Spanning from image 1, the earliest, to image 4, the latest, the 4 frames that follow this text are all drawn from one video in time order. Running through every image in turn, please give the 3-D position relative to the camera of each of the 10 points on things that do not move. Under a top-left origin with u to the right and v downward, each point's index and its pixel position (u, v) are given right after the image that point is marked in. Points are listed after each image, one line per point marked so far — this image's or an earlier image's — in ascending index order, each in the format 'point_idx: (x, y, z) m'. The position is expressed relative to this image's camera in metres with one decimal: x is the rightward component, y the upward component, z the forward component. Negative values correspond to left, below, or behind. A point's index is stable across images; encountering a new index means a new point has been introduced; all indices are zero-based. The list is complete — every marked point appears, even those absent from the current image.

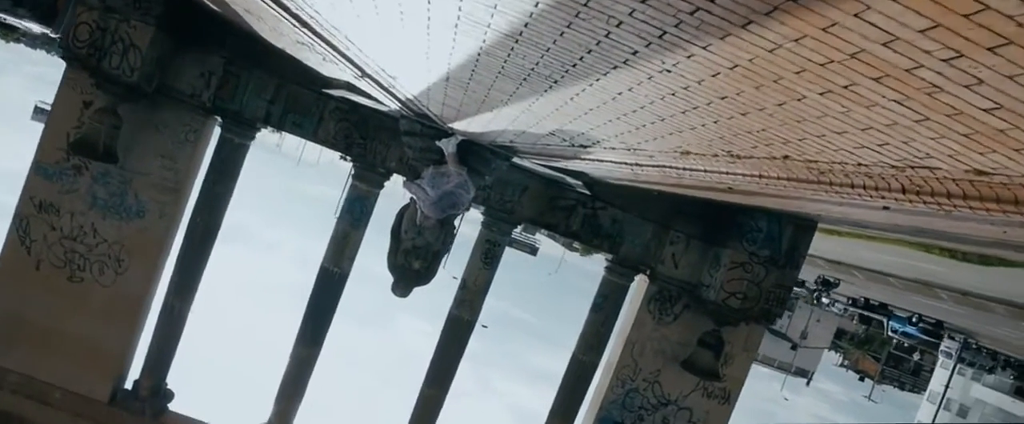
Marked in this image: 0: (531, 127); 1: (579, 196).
0: (+0.1, +0.8, +7.0) m
1: (+1.1, +0.3, +13.0) m
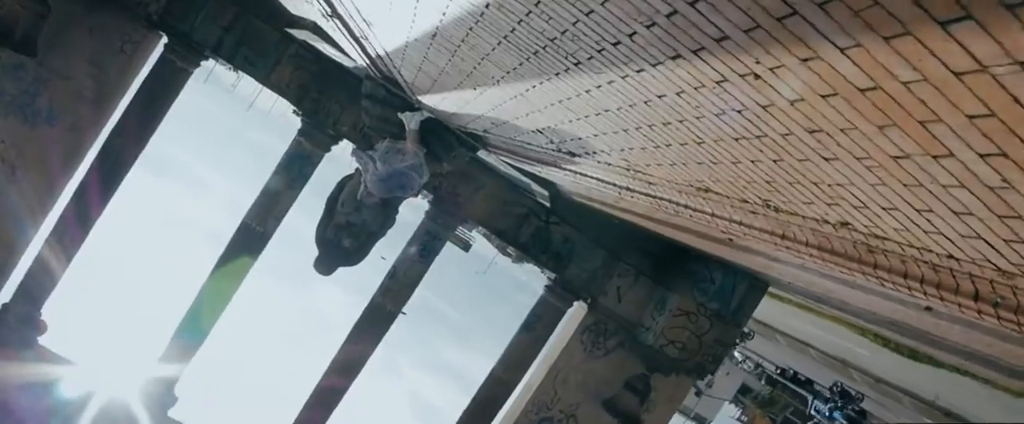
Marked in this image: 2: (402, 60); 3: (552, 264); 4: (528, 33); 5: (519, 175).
0: (0.0, +0.7, +5.8) m
1: (+0.3, +0.1, +11.9) m
2: (-1.0, +1.3, +6.5) m
3: (+0.6, -0.9, +12.1) m
4: (+0.1, +0.9, +3.8) m
5: (+0.2, +0.6, +13.2) m
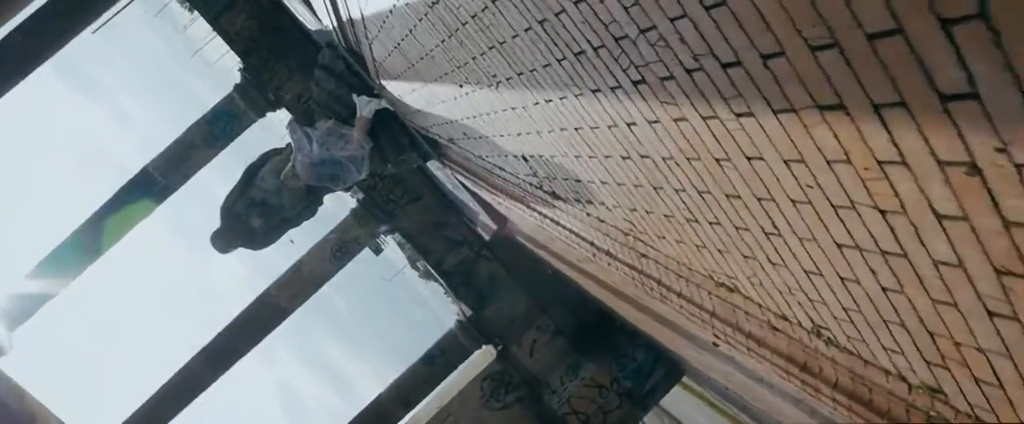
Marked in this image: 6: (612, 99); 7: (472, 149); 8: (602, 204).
0: (-0.1, +0.5, +4.7) m
1: (-0.6, -0.3, +10.7) m
2: (-1.0, +1.3, +5.3) m
3: (-0.6, -1.3, +10.9) m
4: (+0.2, +0.7, +2.7) m
5: (-0.7, +0.2, +12.1) m
6: (+0.4, +0.4, +2.8) m
7: (-0.3, +0.5, +5.7) m
8: (+0.5, +0.1, +4.1) m
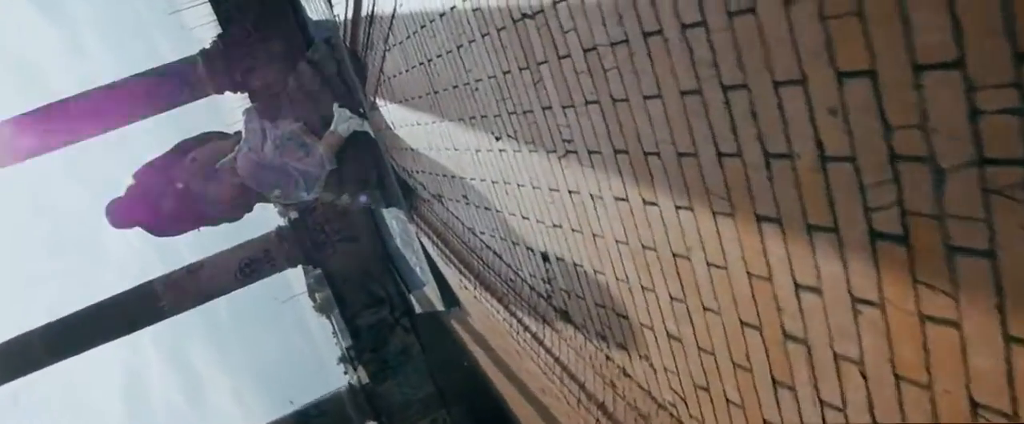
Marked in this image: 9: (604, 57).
0: (0.0, 0.0, +3.6) m
1: (-1.4, -1.0, +9.4) m
2: (-0.6, +1.0, +4.2) m
3: (-1.8, -2.0, +9.5) m
4: (+0.6, +0.2, +1.6) m
5: (-1.5, -0.6, +10.8) m
6: (+0.7, -0.1, +1.8) m
7: (-0.3, 0.0, +4.6) m
8: (+0.5, -0.6, +3.0) m
9: (+0.3, +0.5, +2.3) m
